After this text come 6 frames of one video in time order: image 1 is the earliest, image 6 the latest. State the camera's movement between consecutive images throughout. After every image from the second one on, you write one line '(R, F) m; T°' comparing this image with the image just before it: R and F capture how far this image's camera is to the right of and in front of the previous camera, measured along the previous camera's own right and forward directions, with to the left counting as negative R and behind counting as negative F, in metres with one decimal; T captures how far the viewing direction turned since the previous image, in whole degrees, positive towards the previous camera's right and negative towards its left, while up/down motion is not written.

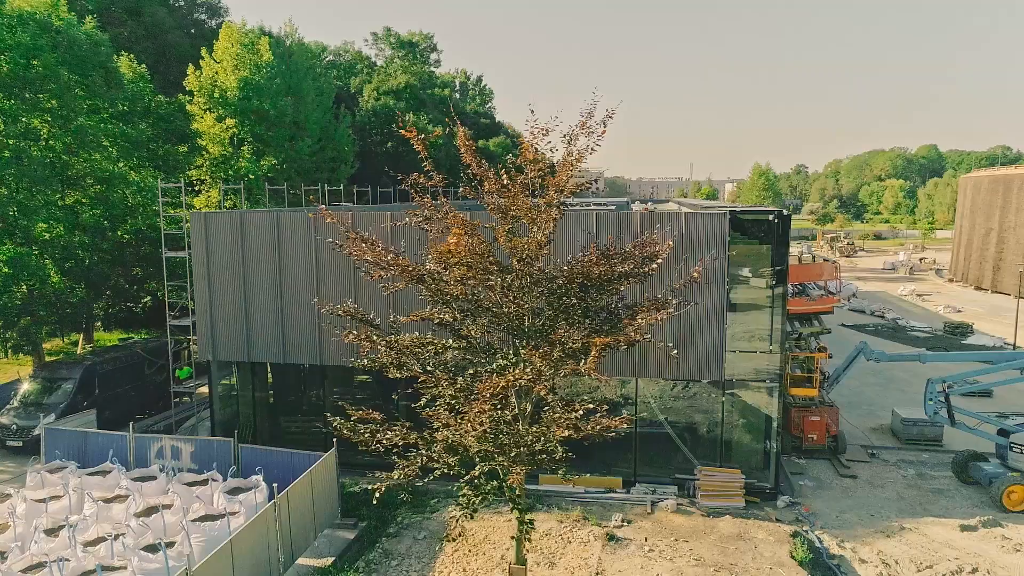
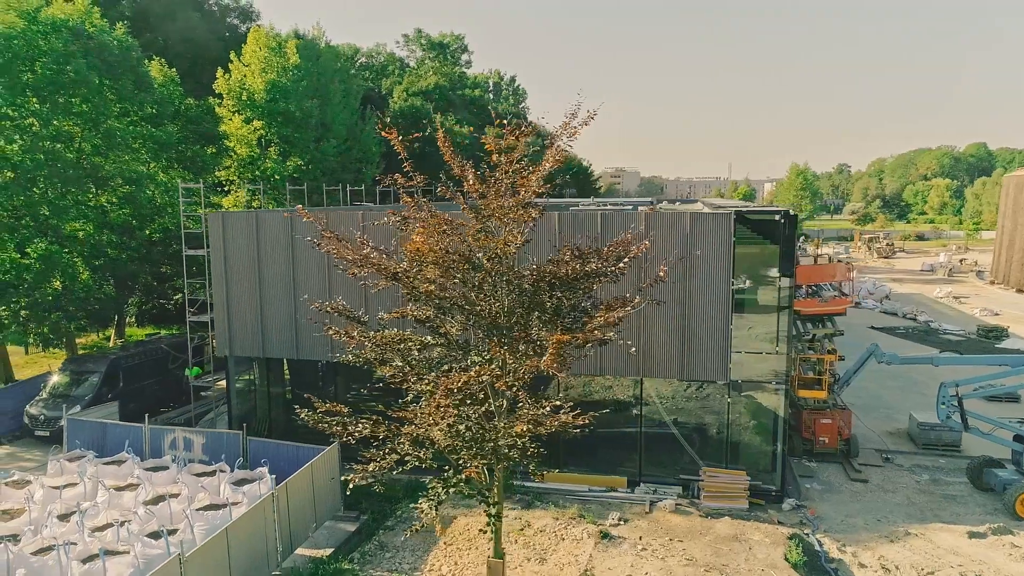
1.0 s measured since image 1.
(+0.5, -0.1) m; -3°
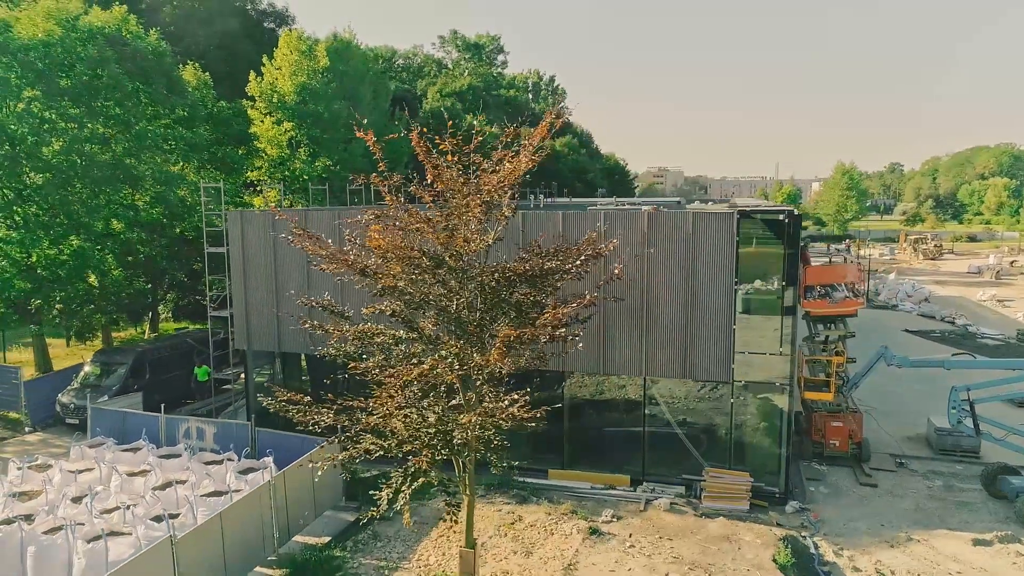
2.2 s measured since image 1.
(+0.7, -0.1) m; -3°
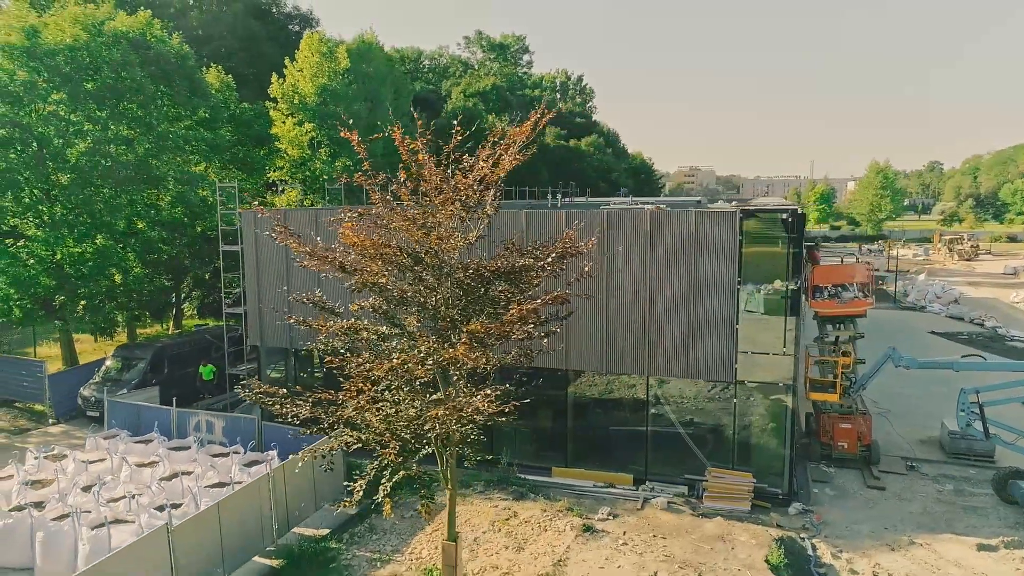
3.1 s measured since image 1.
(+0.5, -0.1) m; -2°
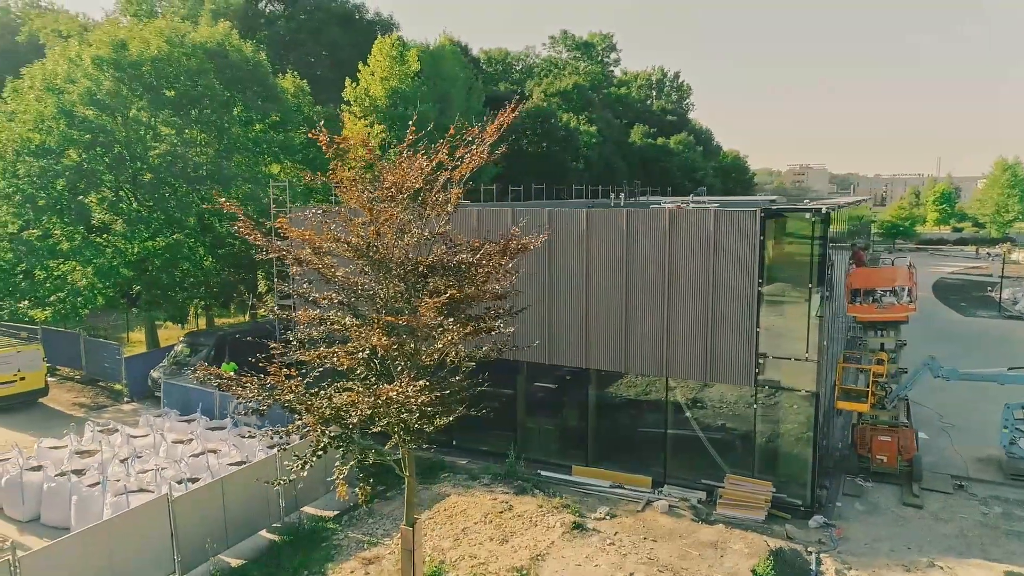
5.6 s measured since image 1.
(+1.4, -0.1) m; -8°
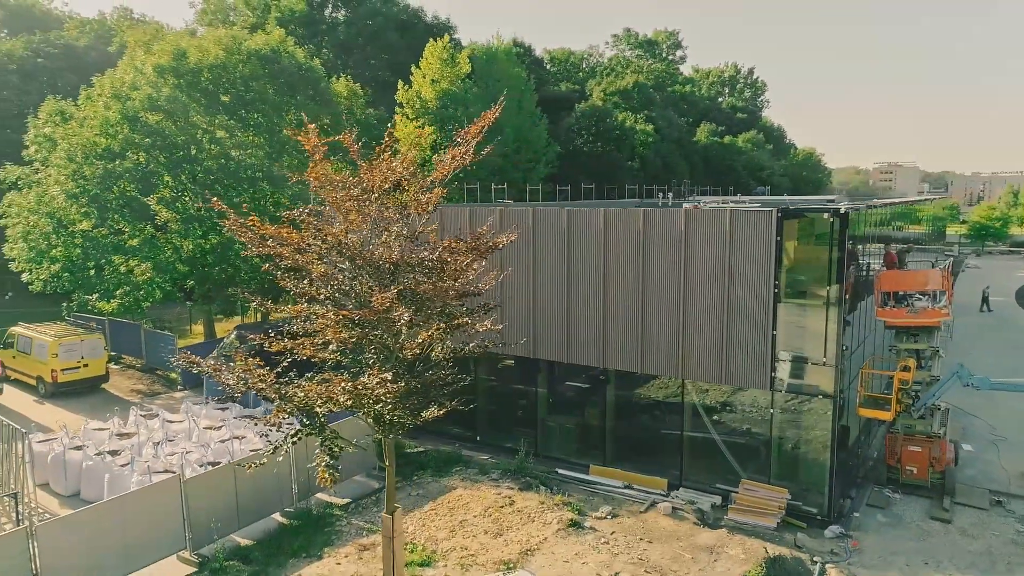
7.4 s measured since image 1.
(+1.0, -0.1) m; -6°
